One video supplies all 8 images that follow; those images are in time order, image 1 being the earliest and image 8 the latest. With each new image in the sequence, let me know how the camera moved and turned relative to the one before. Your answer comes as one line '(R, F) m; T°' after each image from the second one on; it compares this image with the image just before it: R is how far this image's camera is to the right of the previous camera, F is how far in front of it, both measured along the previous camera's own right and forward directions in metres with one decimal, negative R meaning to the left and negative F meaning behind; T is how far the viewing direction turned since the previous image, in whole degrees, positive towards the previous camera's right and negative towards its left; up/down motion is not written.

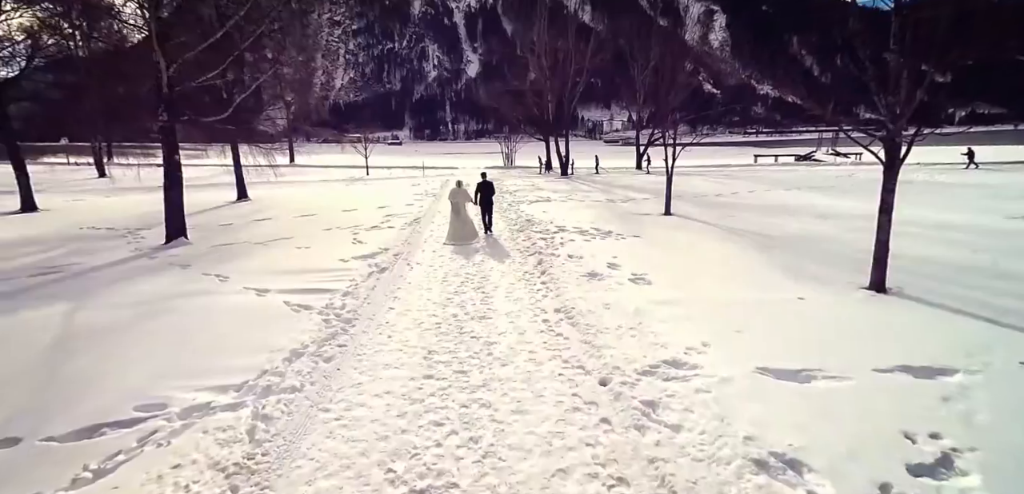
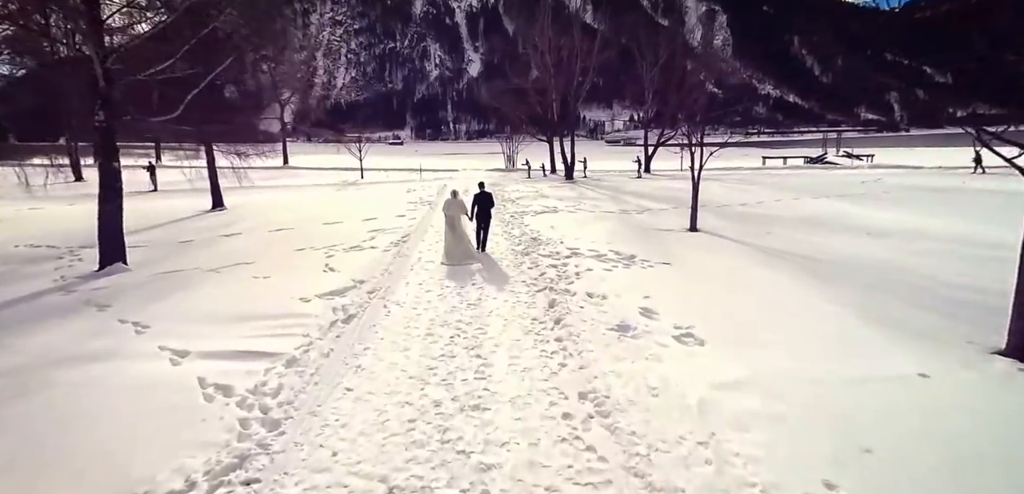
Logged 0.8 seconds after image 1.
(0.0, +1.8) m; 0°
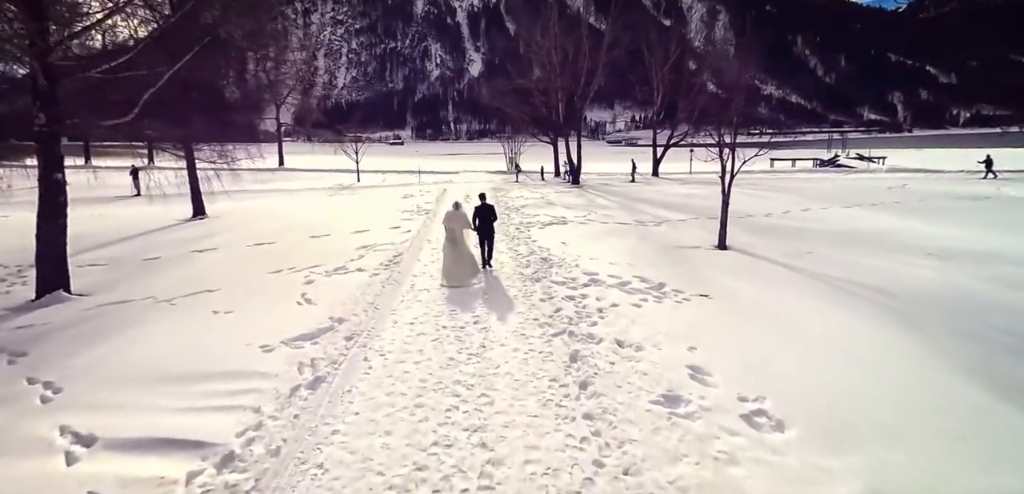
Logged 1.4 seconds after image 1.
(-0.1, +1.3) m; 0°
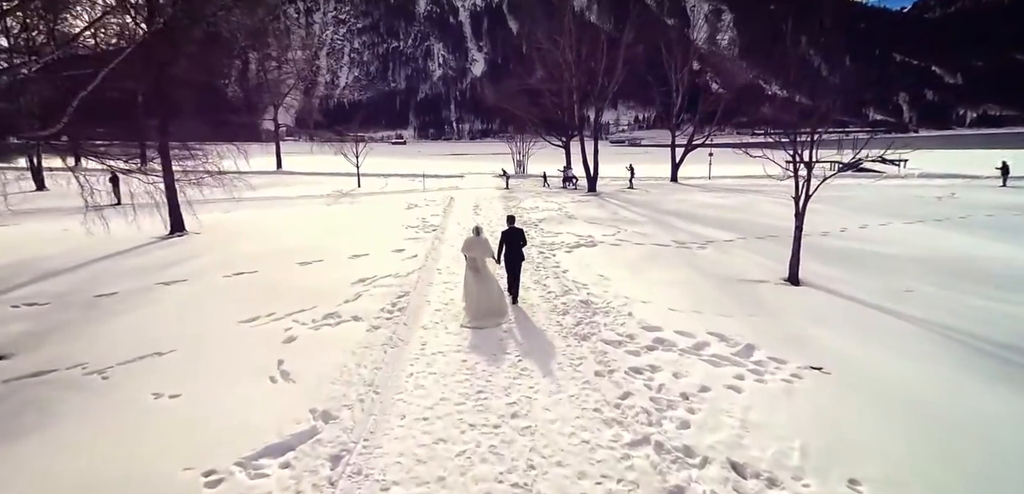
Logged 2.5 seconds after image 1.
(-0.5, +1.8) m; 0°
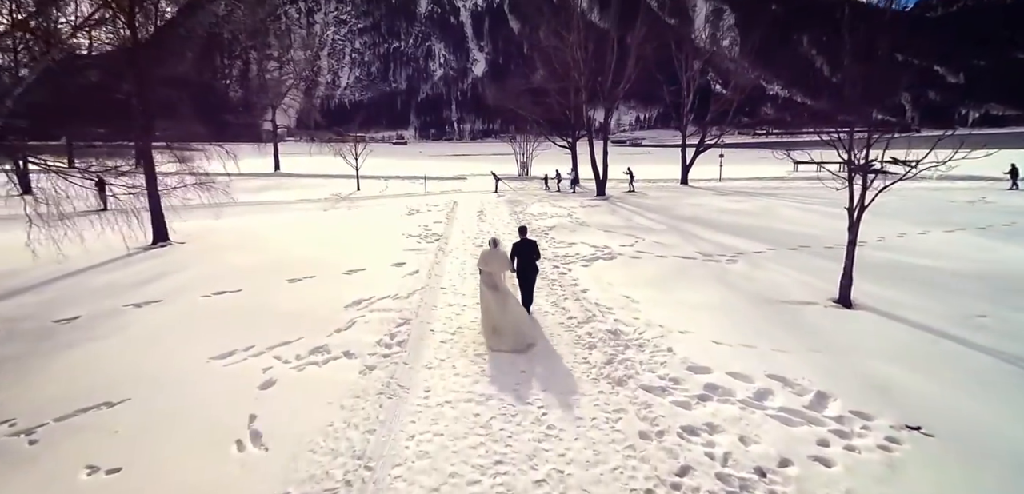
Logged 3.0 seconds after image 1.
(-0.2, +1.0) m; 0°
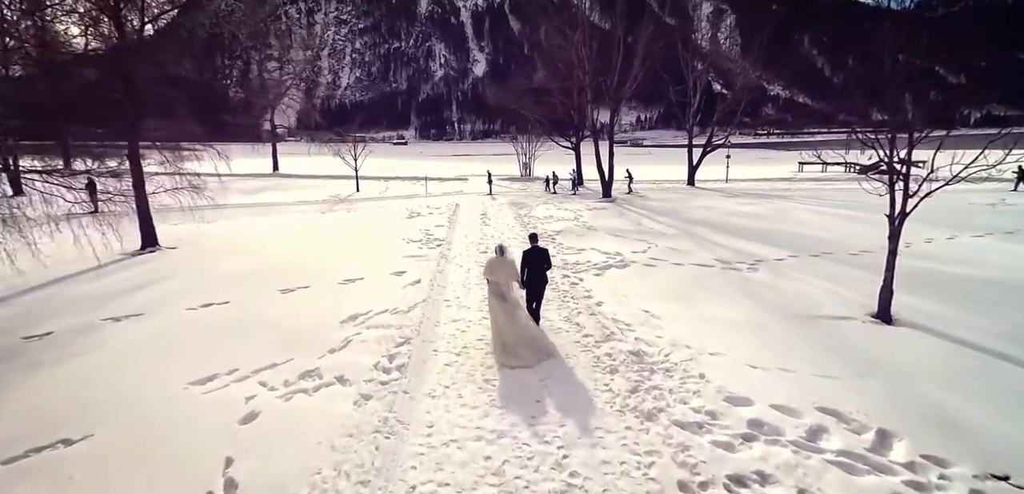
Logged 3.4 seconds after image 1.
(-0.1, +0.6) m; 0°
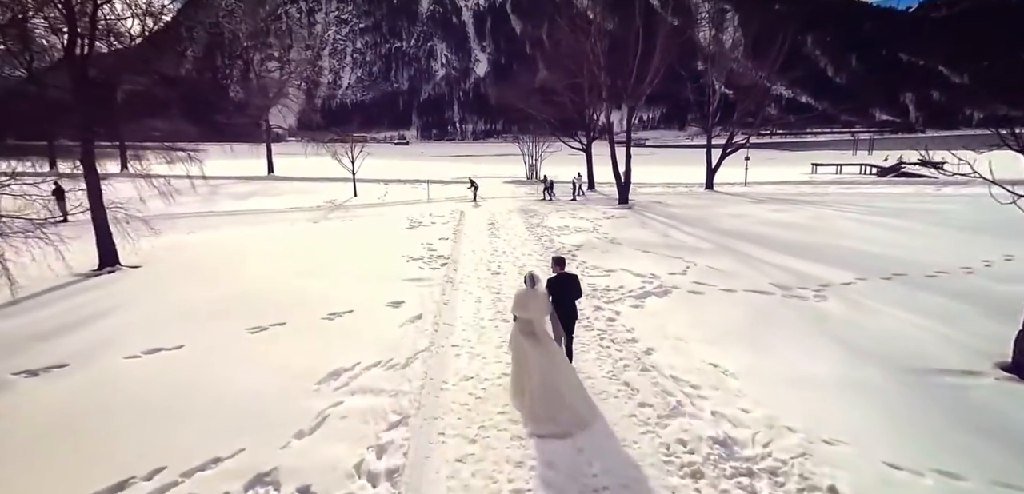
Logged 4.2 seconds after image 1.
(-0.3, +1.7) m; 0°
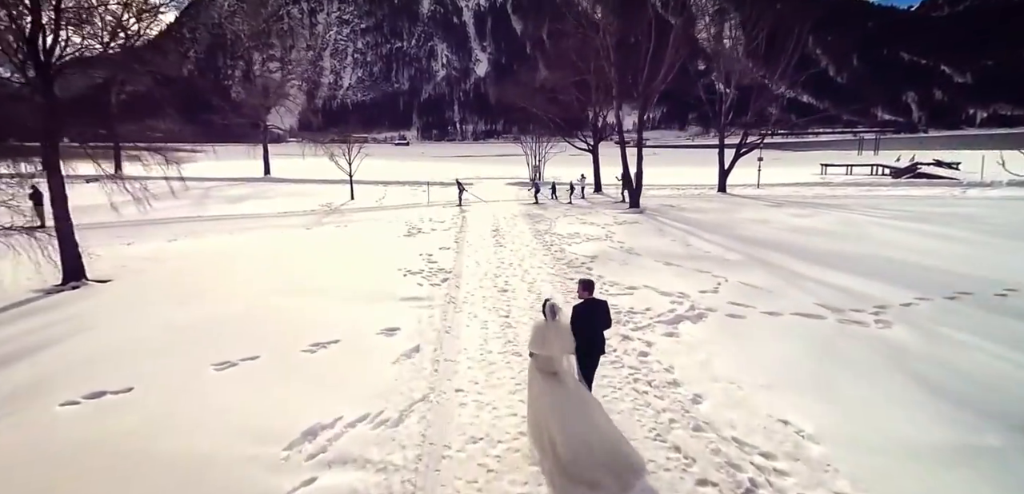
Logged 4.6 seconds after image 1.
(-0.2, +1.1) m; 0°
